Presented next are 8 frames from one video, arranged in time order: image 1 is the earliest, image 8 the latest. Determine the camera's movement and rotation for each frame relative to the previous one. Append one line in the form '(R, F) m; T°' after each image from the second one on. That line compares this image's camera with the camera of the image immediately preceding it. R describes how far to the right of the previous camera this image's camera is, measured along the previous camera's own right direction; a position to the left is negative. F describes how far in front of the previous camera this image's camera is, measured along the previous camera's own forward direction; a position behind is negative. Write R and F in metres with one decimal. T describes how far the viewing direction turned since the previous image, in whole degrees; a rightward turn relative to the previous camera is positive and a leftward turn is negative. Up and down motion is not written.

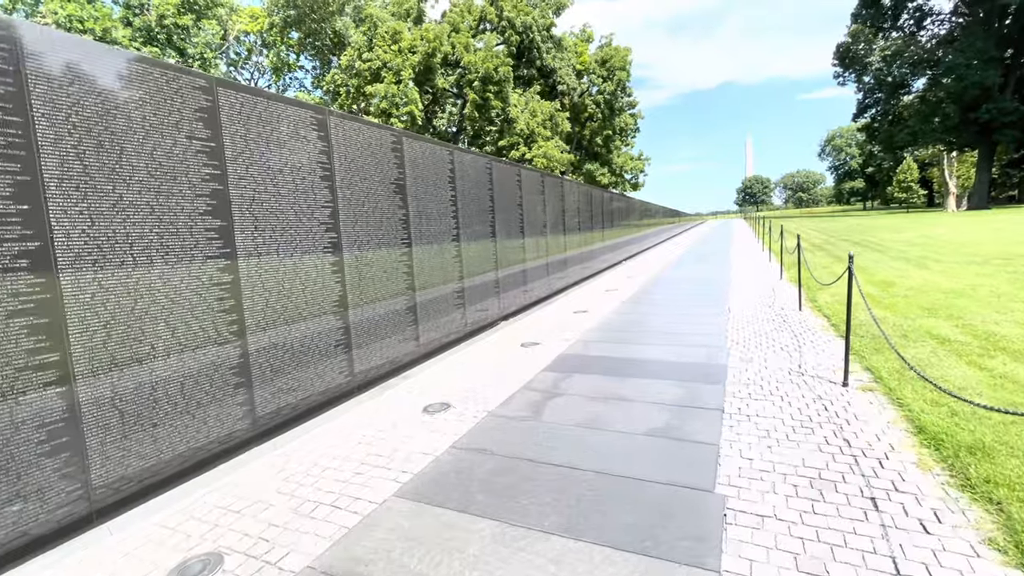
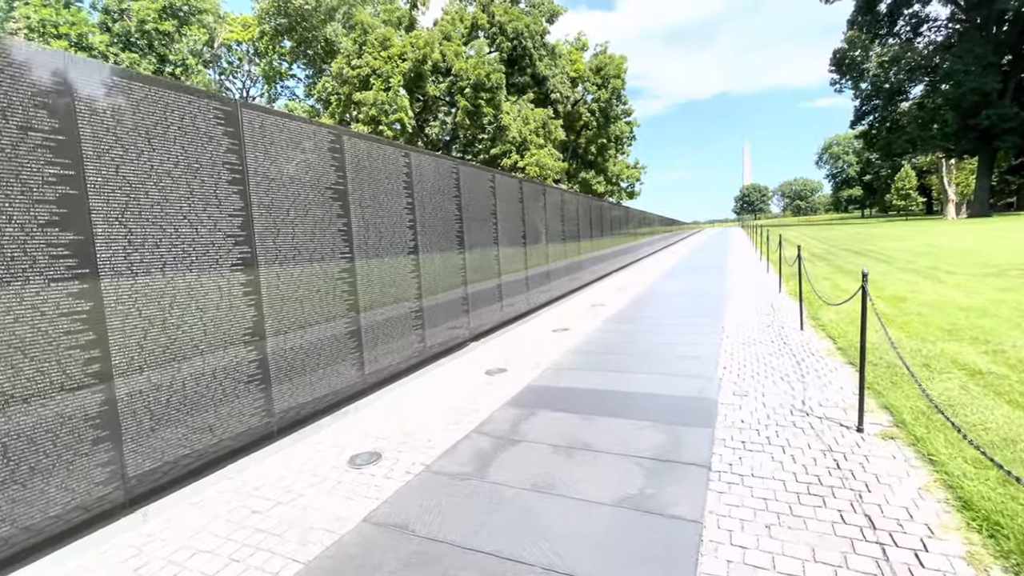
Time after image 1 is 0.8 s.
(+0.3, +0.6) m; 0°
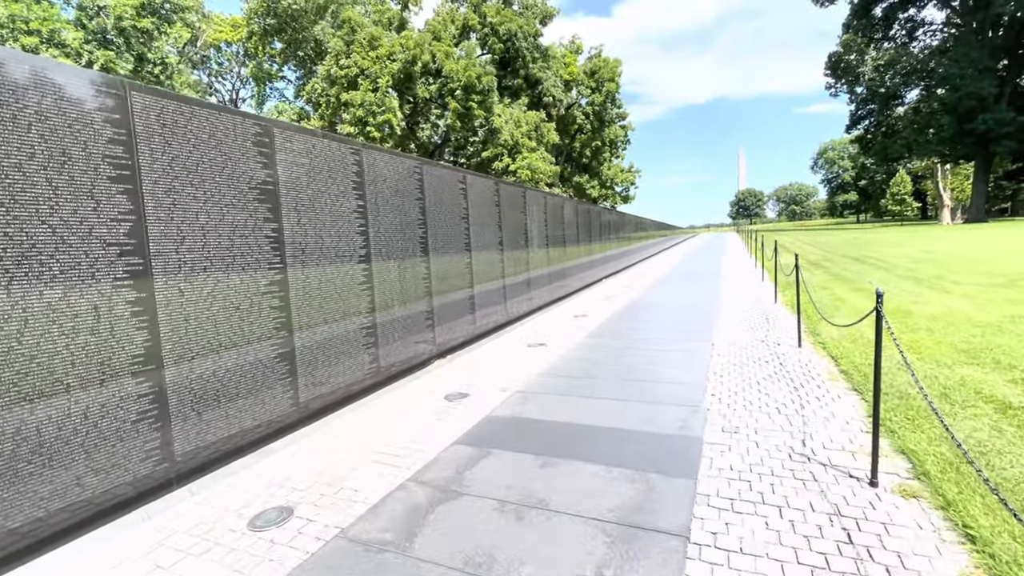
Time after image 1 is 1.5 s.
(+0.3, +0.5) m; 0°
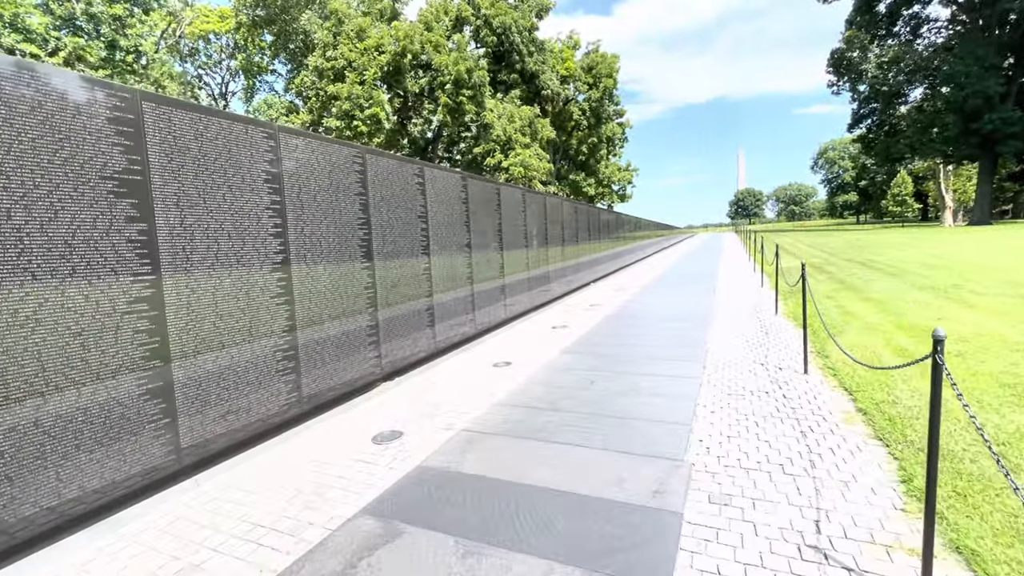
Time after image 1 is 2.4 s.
(+0.4, +0.7) m; 0°
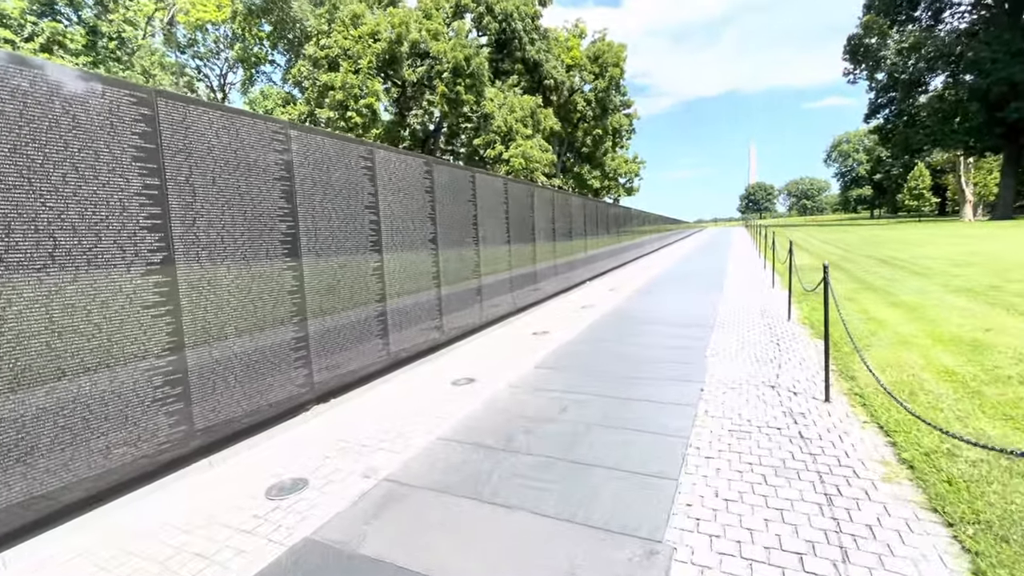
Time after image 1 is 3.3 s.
(+0.4, +0.7) m; -1°
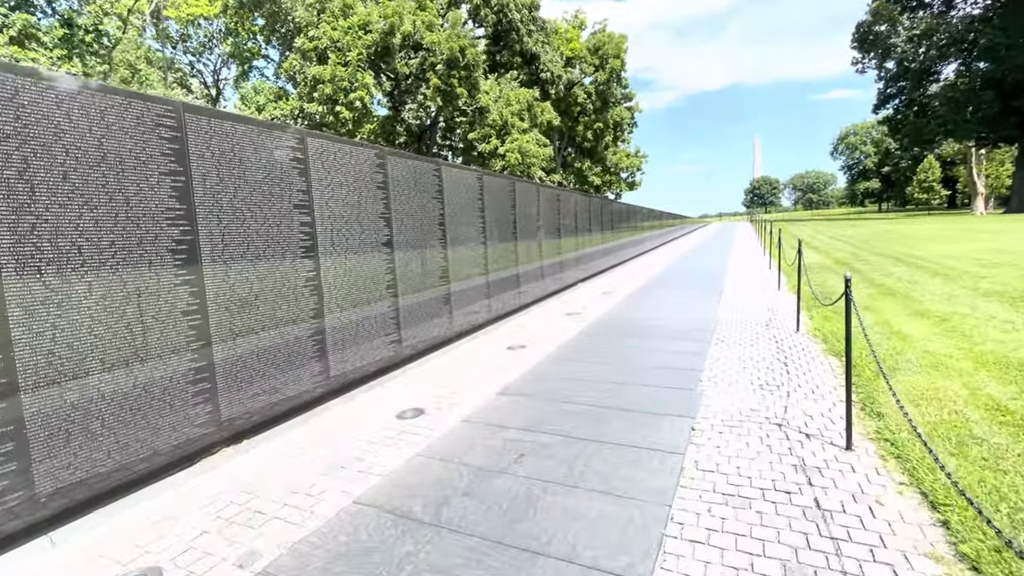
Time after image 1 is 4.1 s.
(+0.3, +0.7) m; 0°
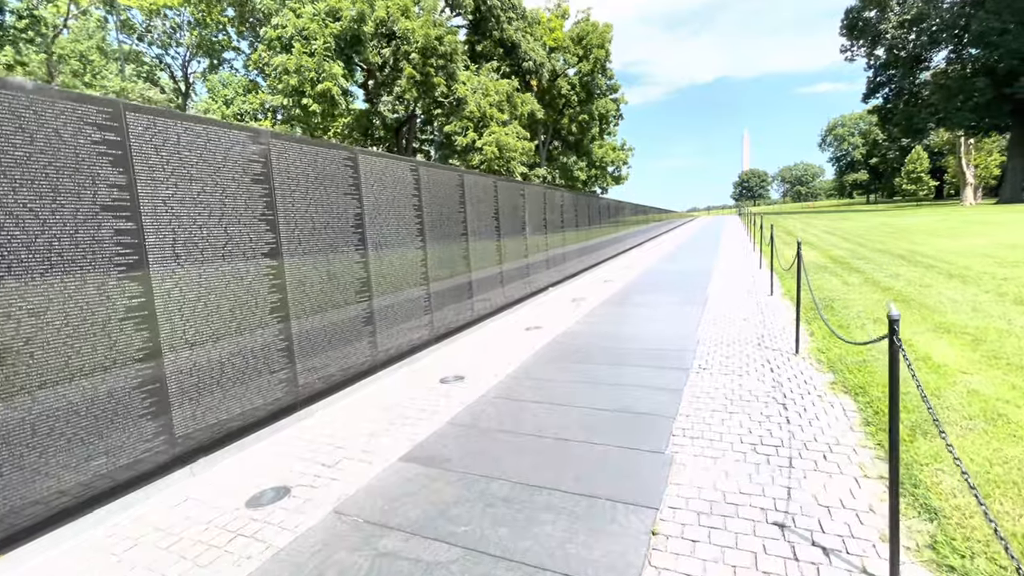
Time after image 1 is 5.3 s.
(+0.5, +1.0) m; +1°
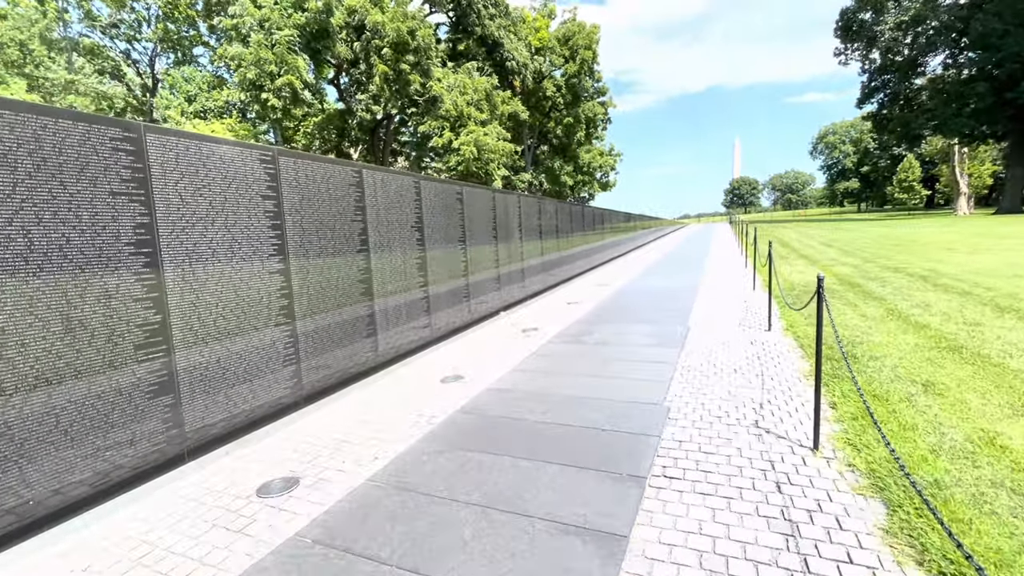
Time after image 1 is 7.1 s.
(+0.7, +1.4) m; +1°
